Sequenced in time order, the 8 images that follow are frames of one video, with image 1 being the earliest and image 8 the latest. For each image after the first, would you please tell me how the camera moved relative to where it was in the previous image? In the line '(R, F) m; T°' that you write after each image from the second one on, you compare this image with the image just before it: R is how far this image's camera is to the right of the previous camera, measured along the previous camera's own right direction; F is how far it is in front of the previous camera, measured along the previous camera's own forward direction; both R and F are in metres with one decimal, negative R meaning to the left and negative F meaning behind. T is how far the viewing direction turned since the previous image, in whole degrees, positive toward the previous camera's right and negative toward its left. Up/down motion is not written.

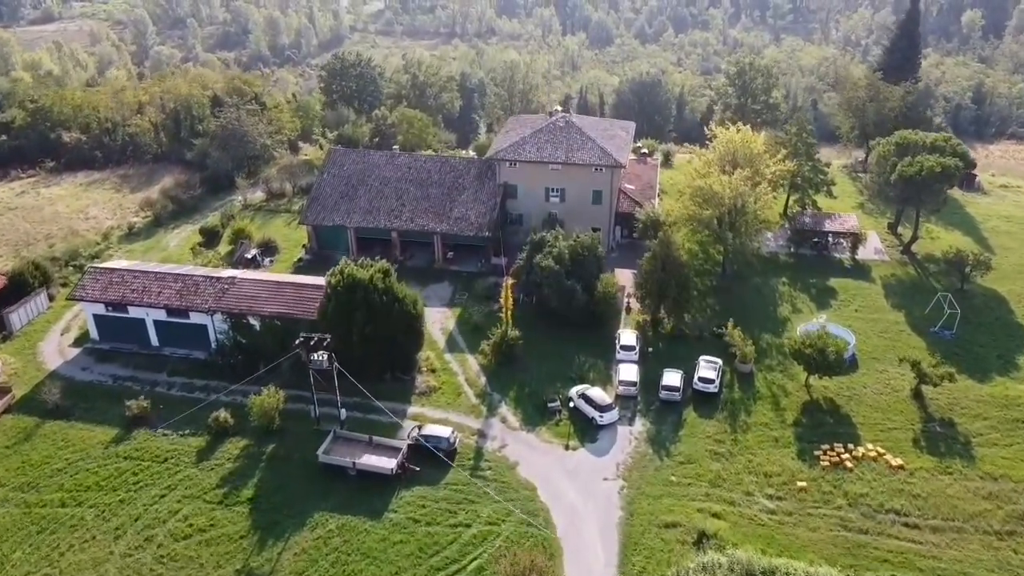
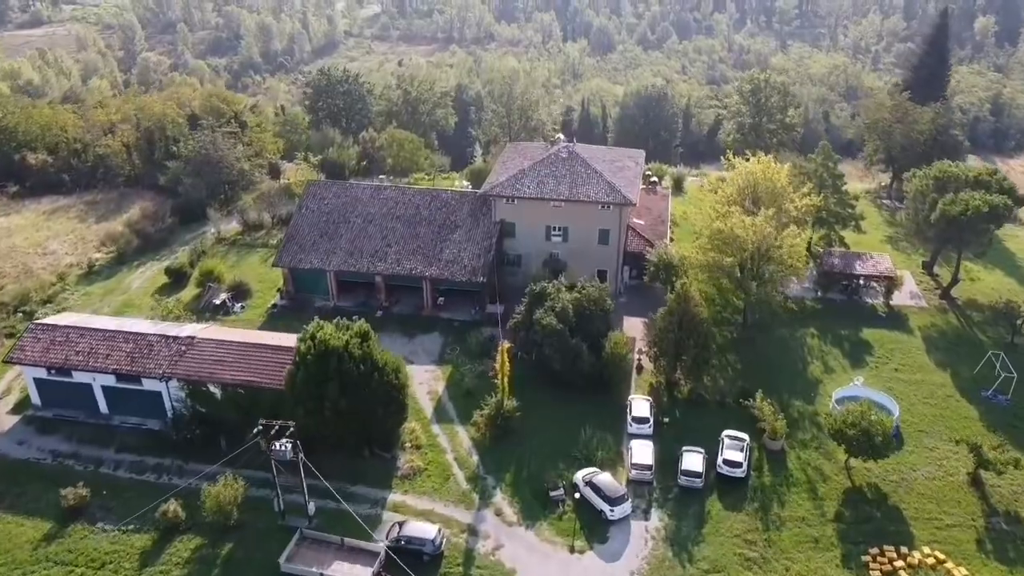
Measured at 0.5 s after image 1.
(+0.1, +4.7) m; 0°
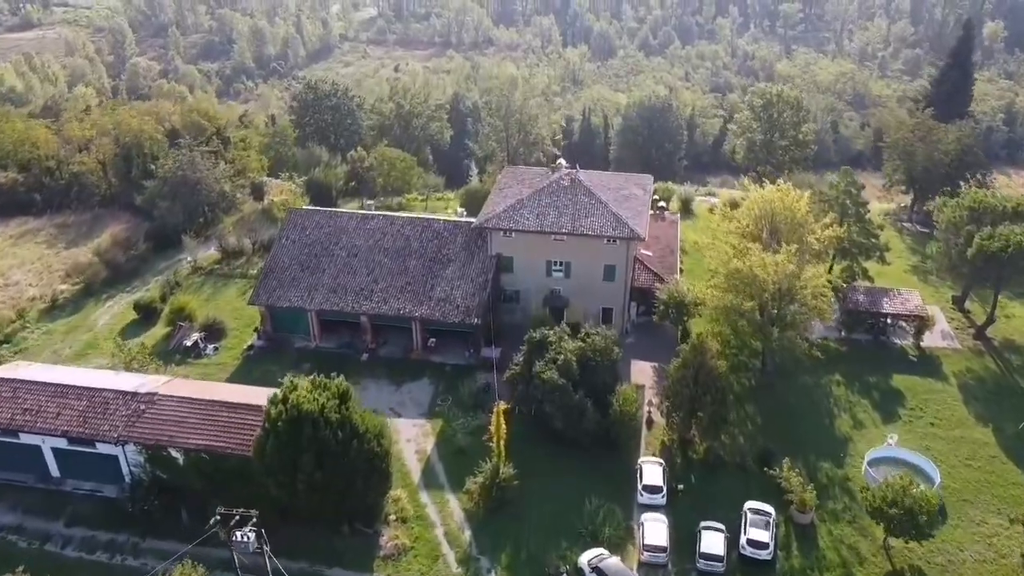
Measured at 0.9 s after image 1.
(+0.1, +3.5) m; 0°
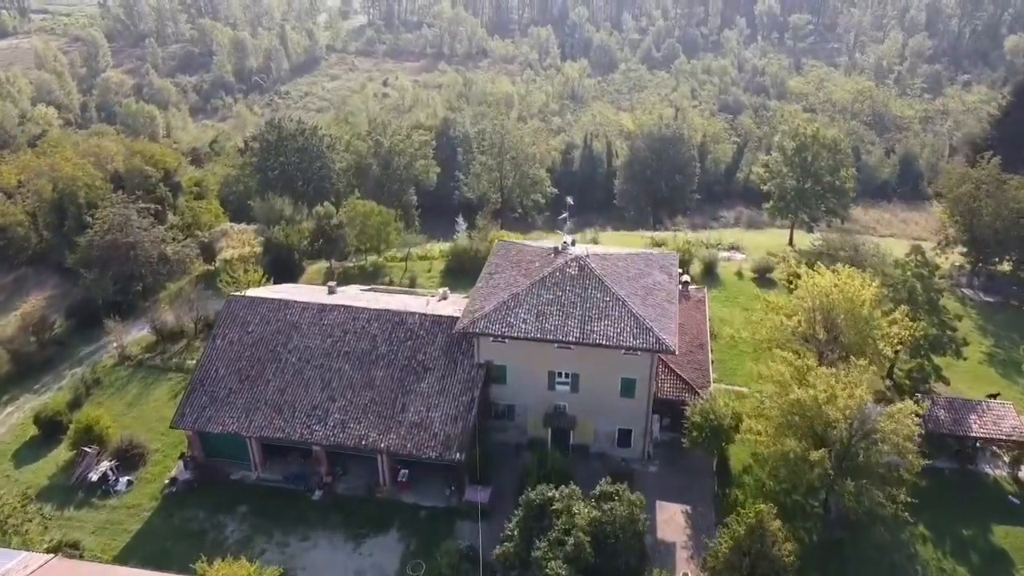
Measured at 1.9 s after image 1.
(+0.1, +8.2) m; 0°
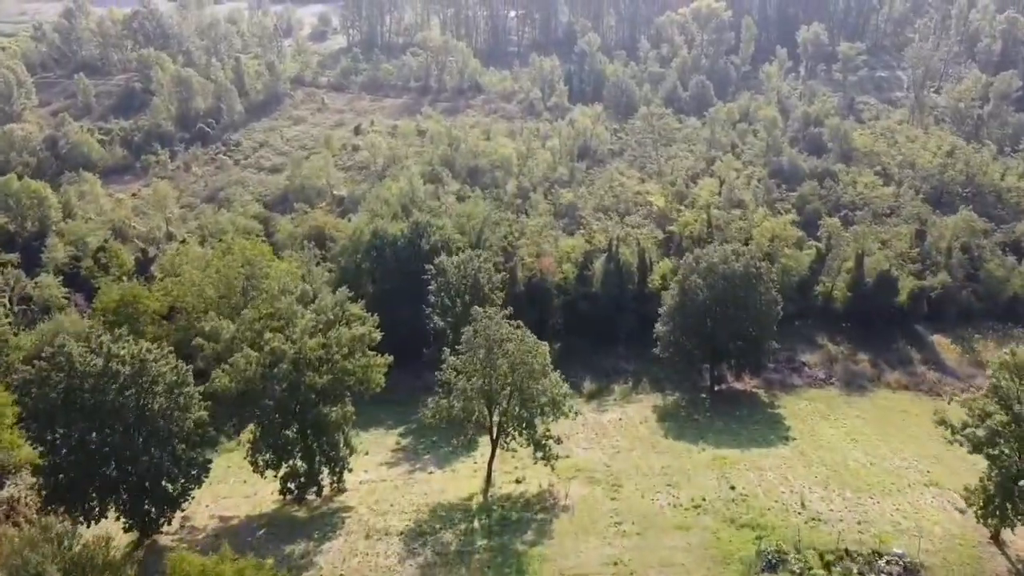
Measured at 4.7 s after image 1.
(+0.2, +24.7) m; 0°
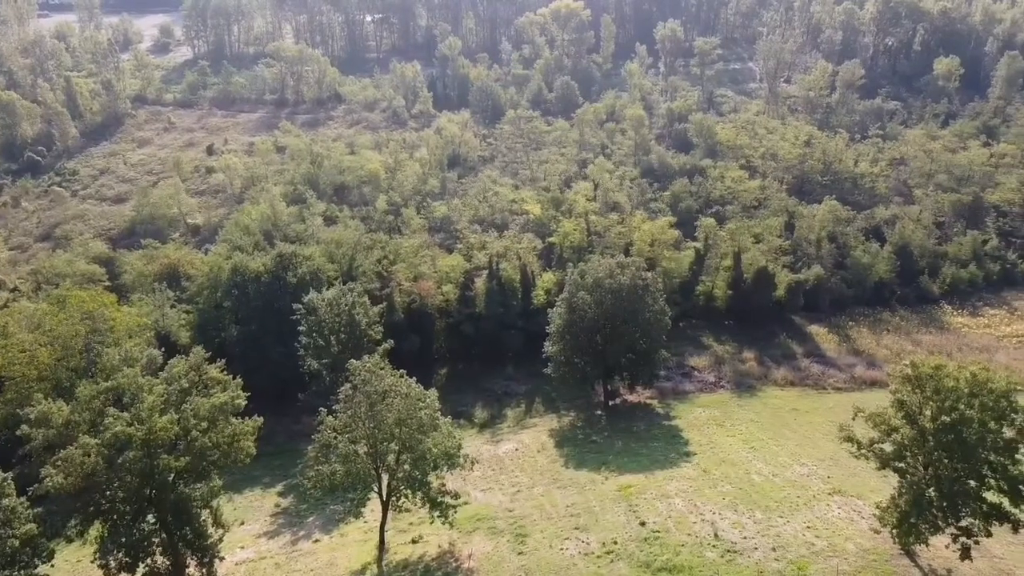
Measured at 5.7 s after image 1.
(+0.1, +3.1) m; +8°
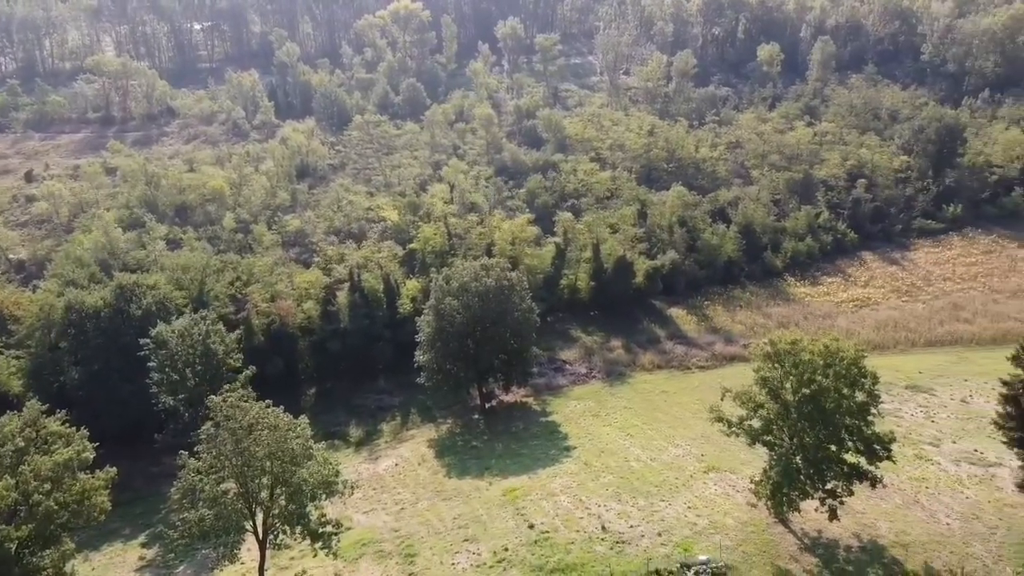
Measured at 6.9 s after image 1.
(-0.1, +0.7) m; +10°
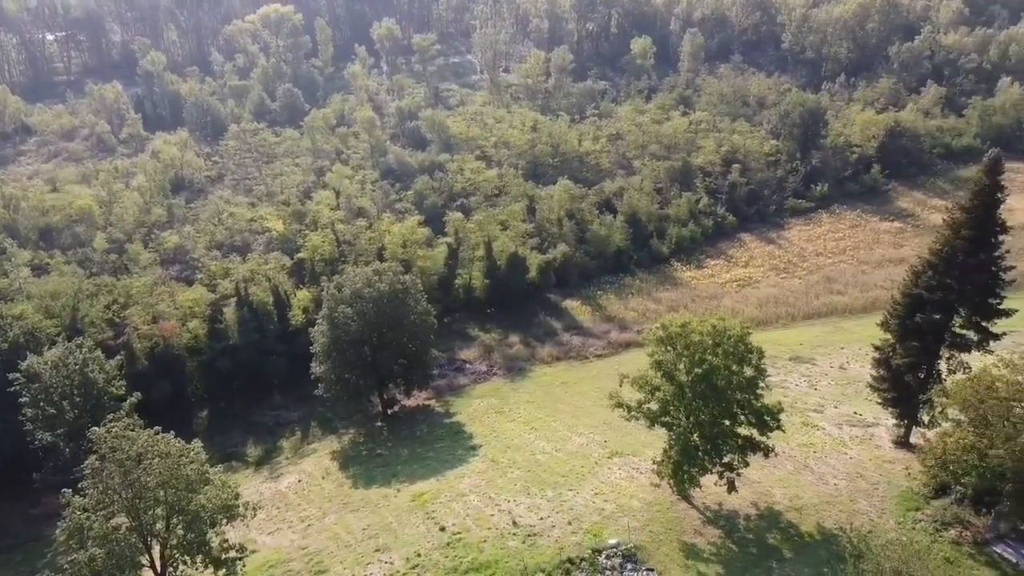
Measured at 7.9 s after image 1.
(0.0, +0.1) m; +7°
